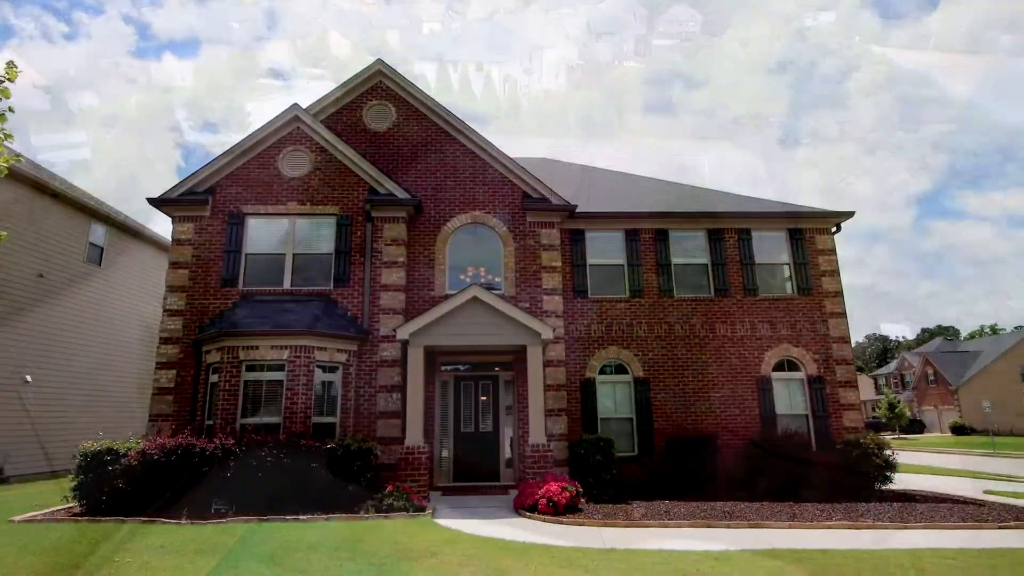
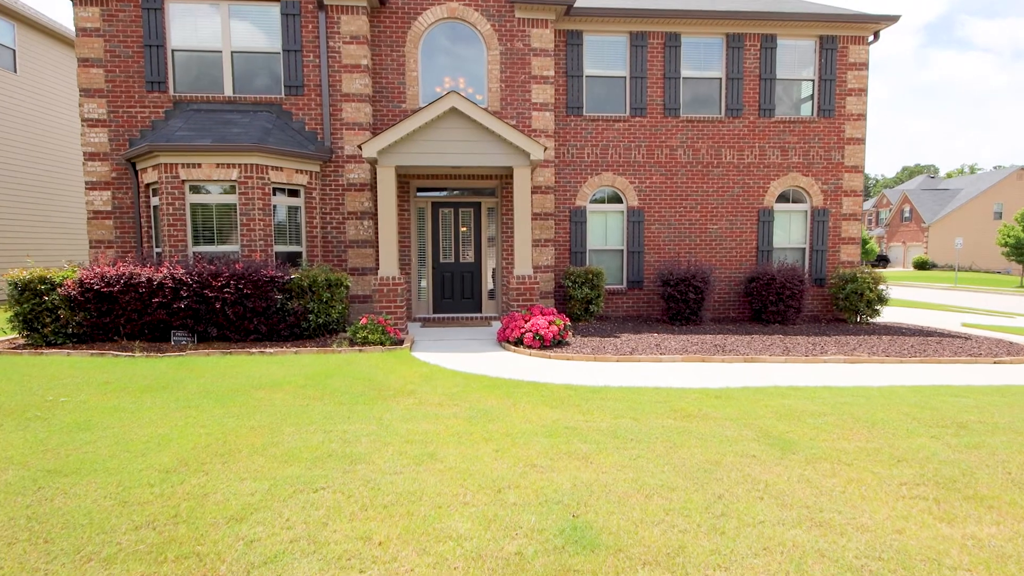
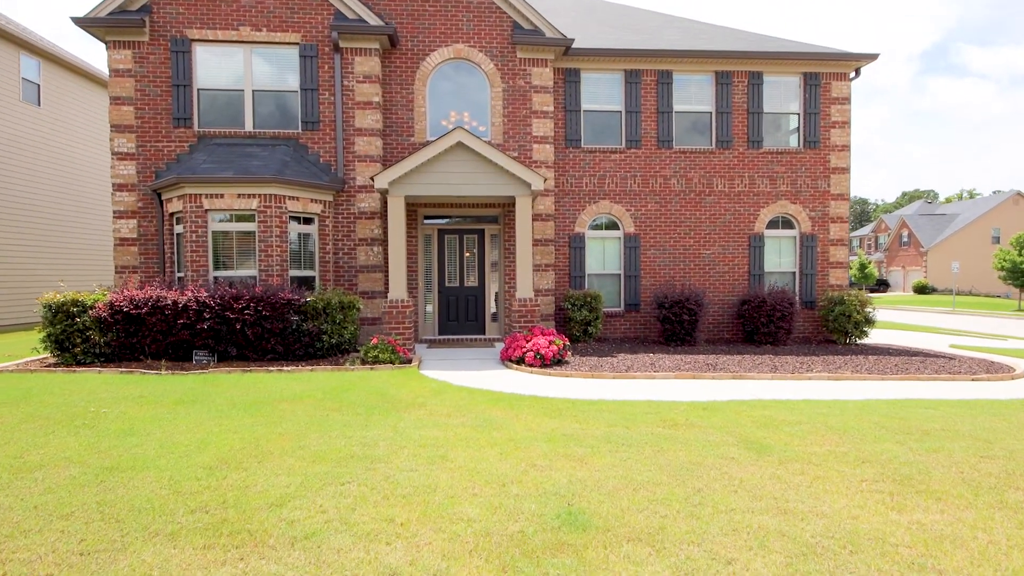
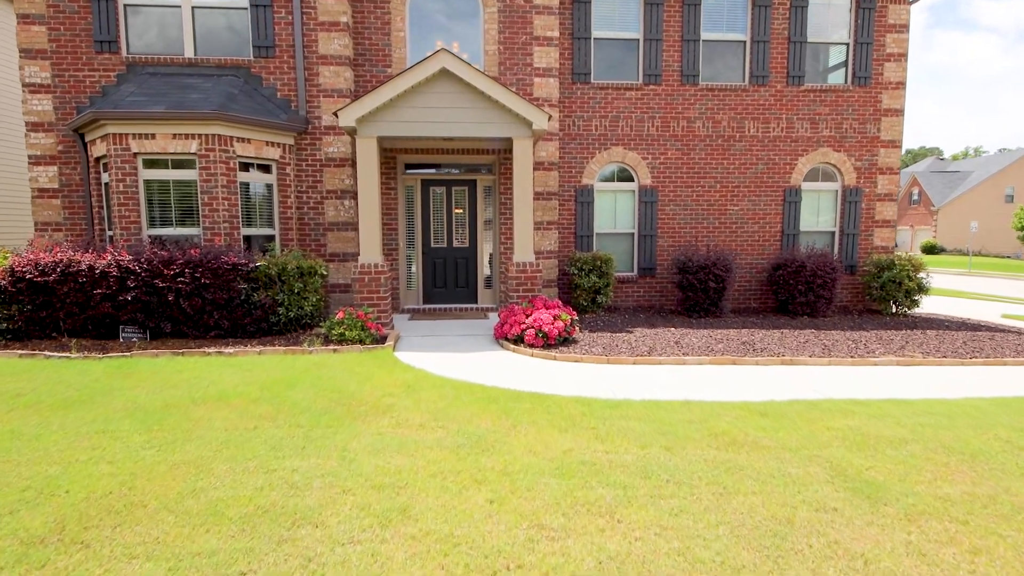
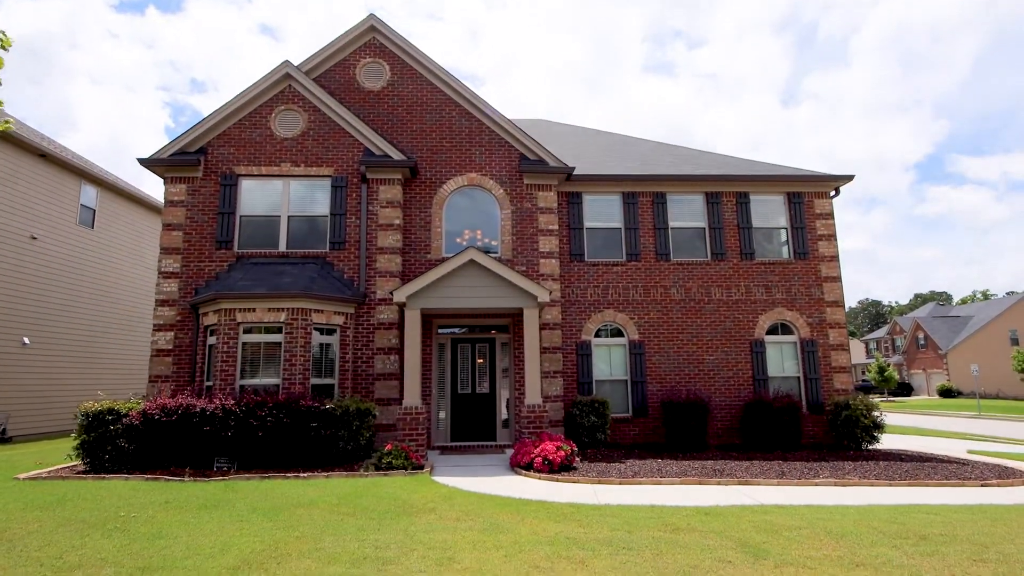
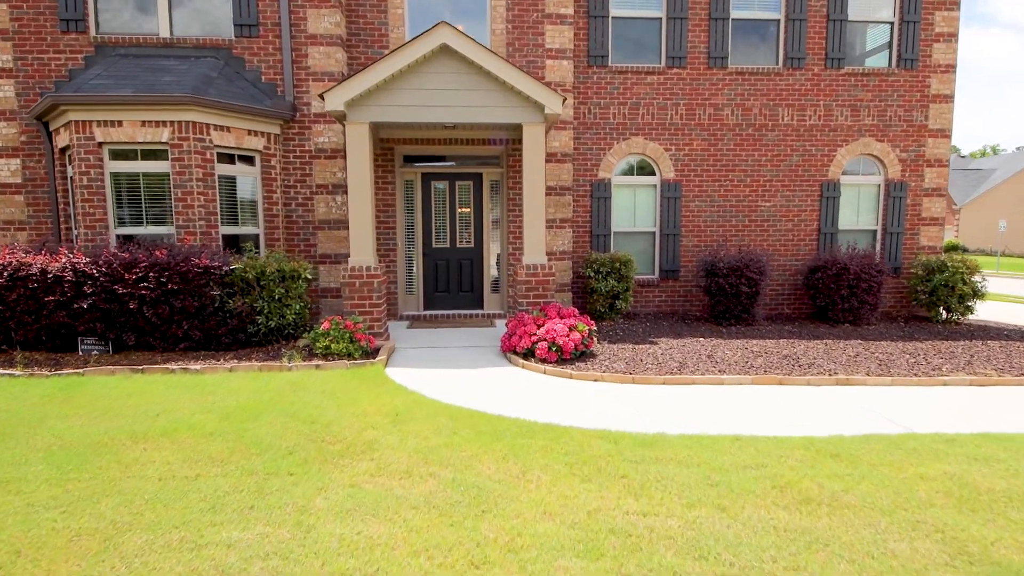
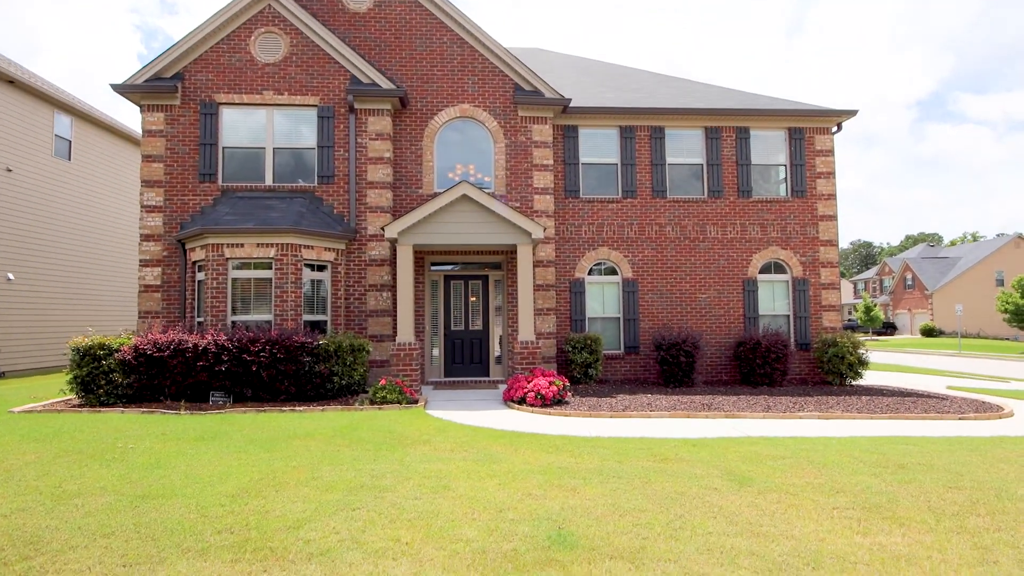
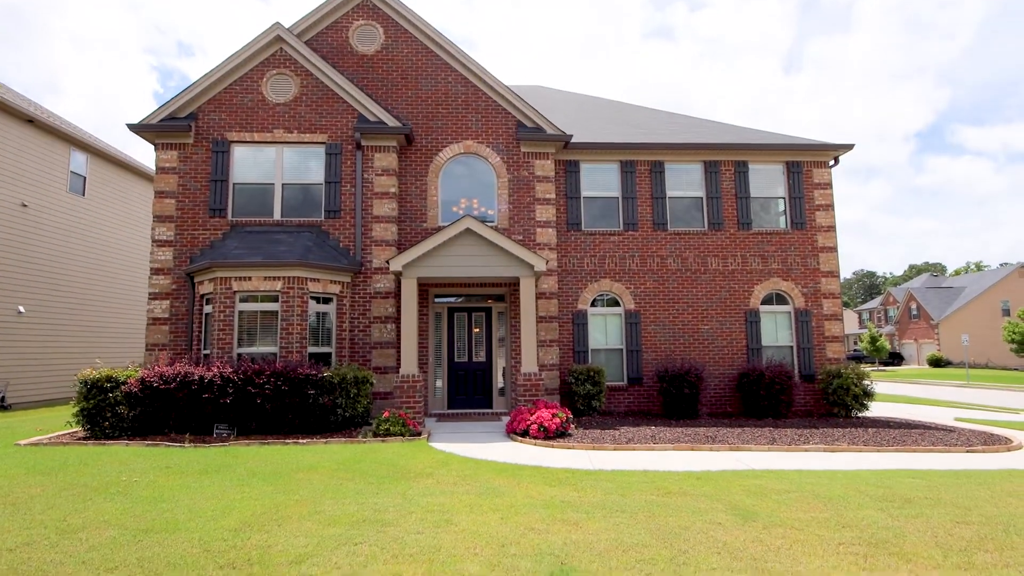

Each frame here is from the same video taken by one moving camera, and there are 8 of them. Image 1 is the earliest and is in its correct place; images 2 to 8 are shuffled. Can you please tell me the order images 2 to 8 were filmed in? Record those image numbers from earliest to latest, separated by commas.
5, 8, 7, 3, 2, 4, 6
